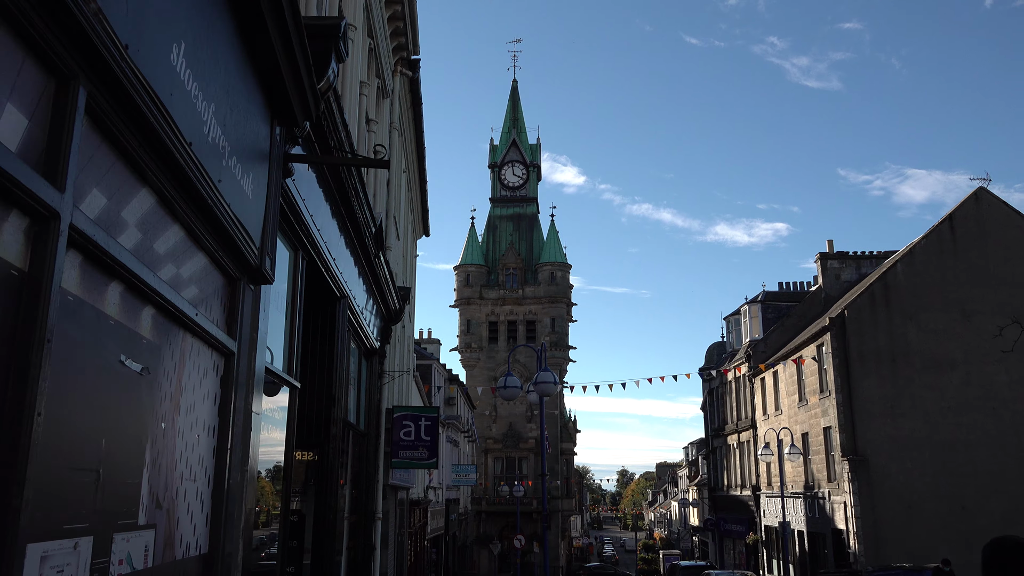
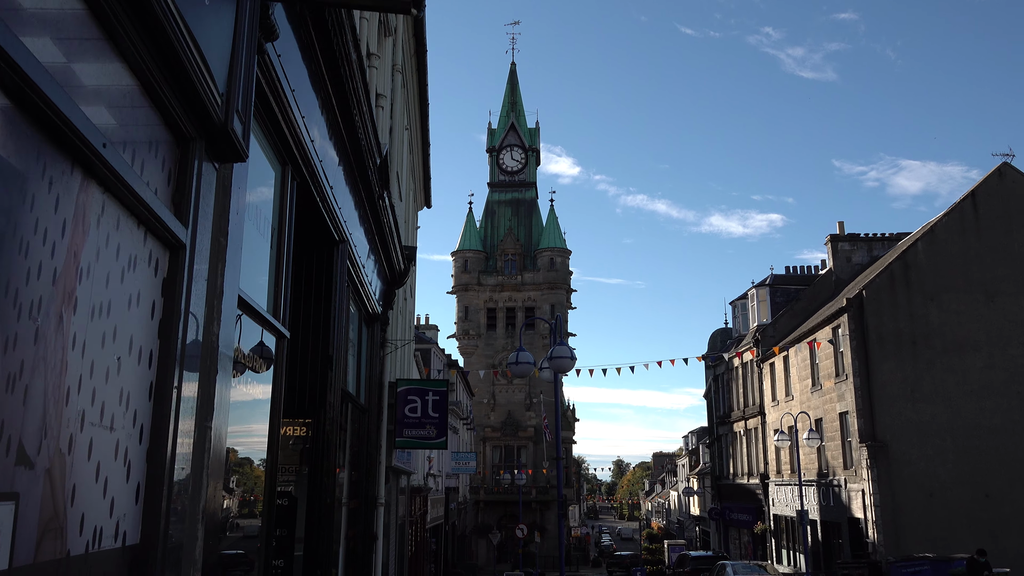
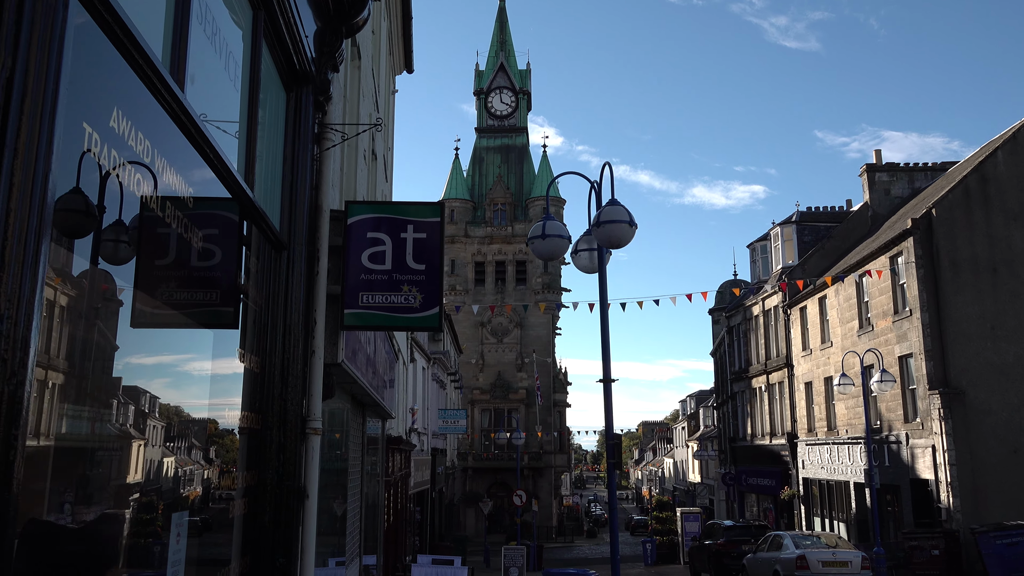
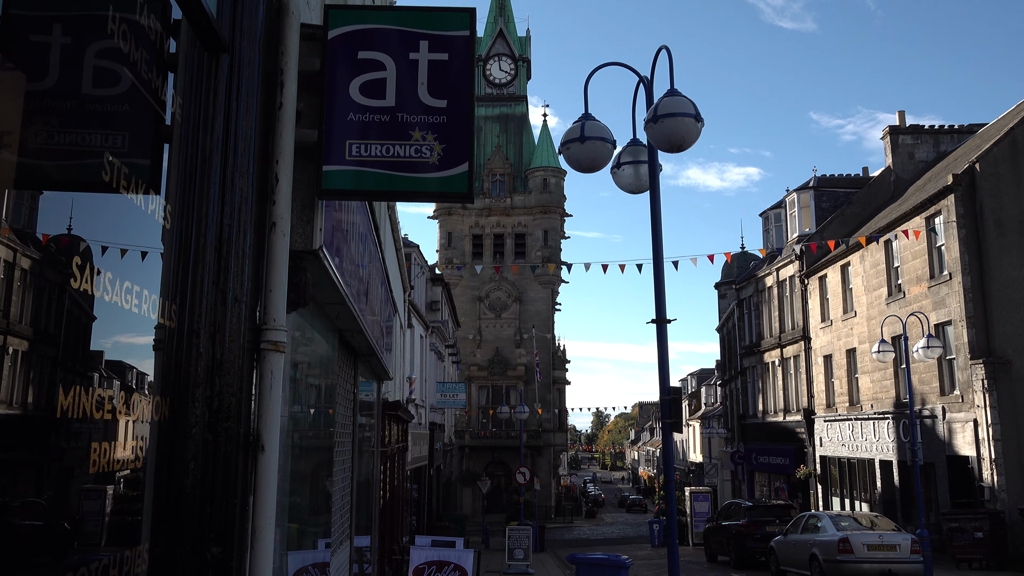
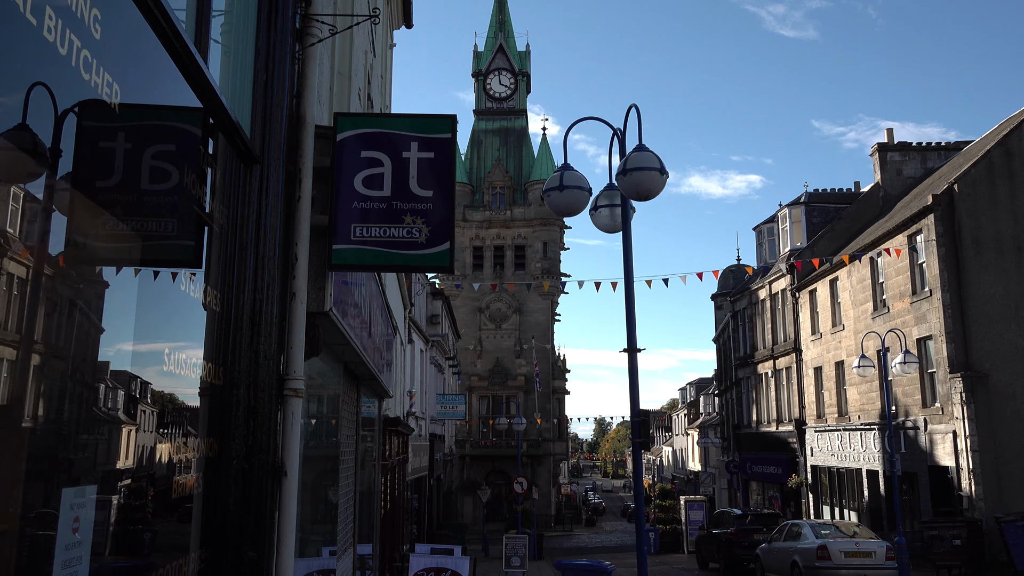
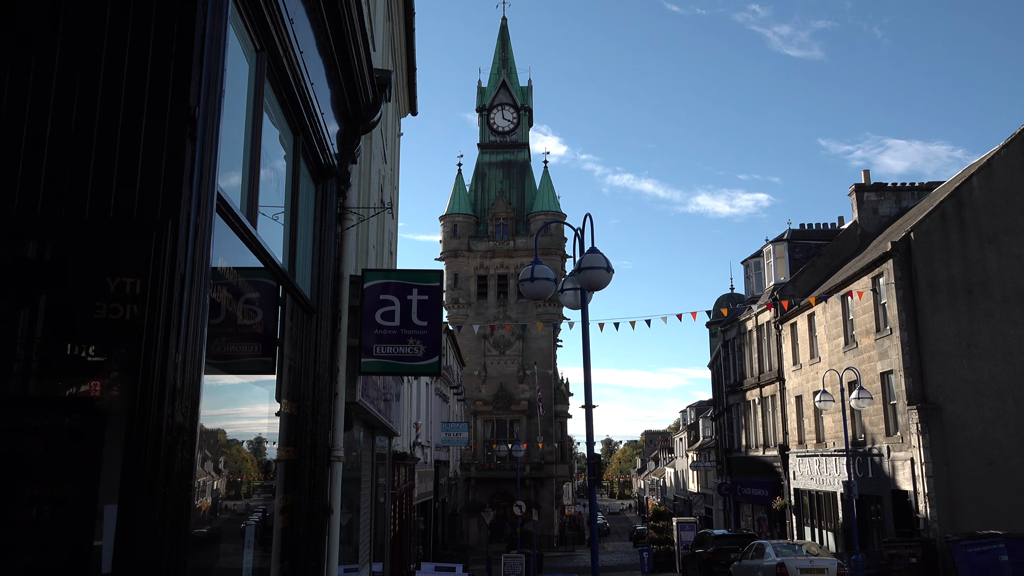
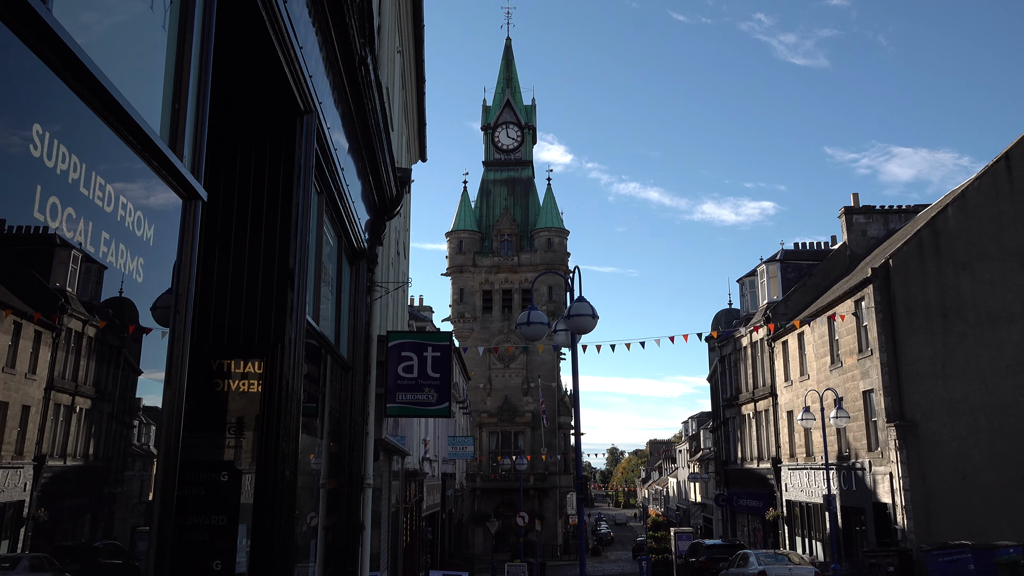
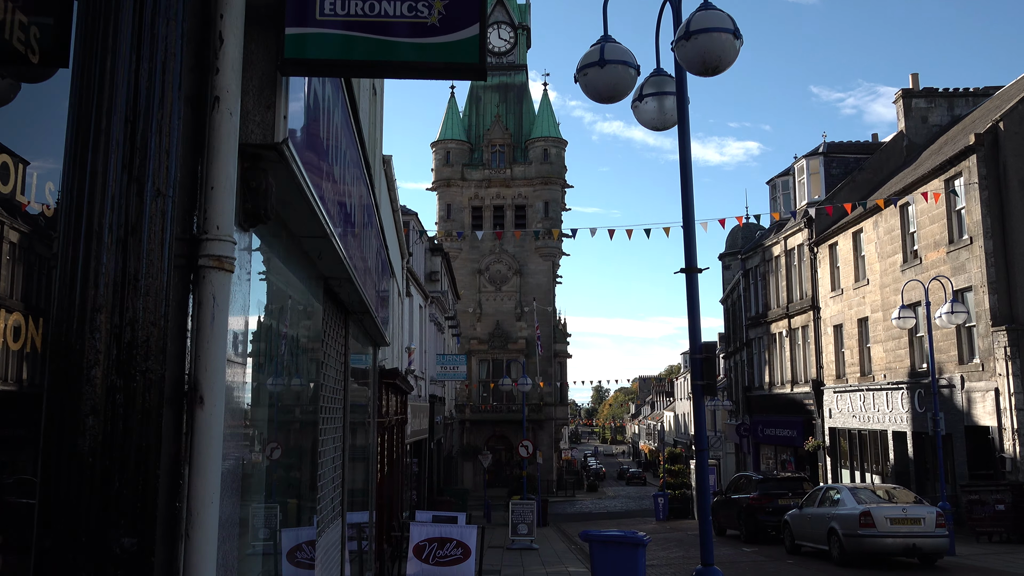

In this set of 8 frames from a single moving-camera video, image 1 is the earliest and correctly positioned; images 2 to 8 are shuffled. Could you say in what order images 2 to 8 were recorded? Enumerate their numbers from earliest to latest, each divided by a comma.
2, 7, 6, 3, 5, 4, 8
